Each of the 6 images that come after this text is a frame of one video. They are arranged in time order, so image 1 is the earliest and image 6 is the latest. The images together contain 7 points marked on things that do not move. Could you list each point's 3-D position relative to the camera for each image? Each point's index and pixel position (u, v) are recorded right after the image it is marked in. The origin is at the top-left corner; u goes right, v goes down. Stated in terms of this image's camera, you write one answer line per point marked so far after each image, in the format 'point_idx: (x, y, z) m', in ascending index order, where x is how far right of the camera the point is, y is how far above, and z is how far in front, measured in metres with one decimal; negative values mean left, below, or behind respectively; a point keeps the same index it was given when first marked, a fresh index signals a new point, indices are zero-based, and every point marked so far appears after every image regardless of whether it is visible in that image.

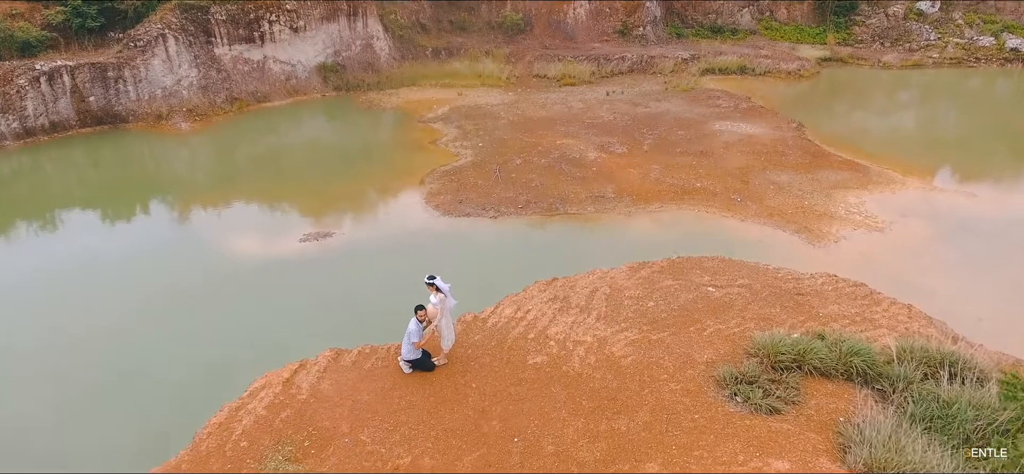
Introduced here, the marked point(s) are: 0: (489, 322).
0: (-0.3, -1.3, +9.0) m
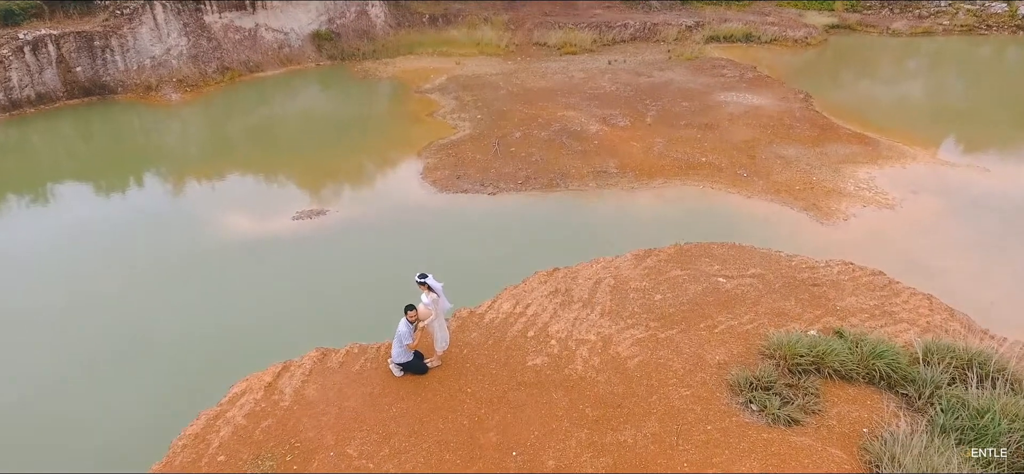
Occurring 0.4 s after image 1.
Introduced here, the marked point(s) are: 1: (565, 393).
0: (-0.3, -1.1, +8.5) m
1: (+0.6, -1.8, +7.1) m
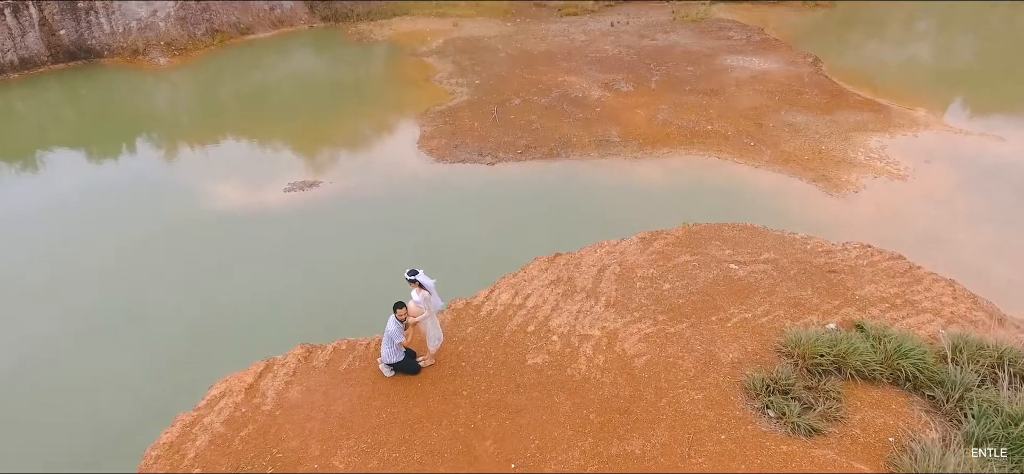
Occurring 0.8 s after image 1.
0: (-0.4, -1.0, +7.9) m
1: (+0.6, -1.7, +6.6) m
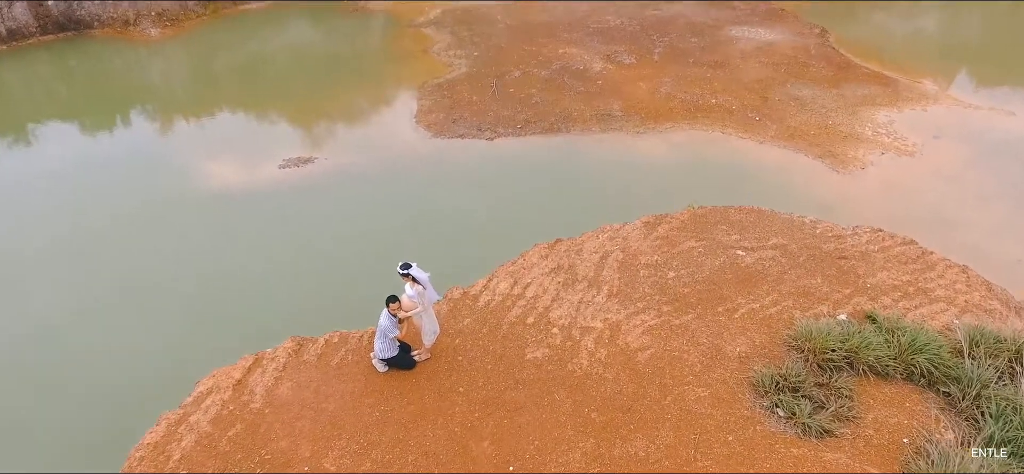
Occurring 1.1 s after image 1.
0: (-0.4, -0.8, +7.6) m
1: (+0.6, -1.6, +6.3) m
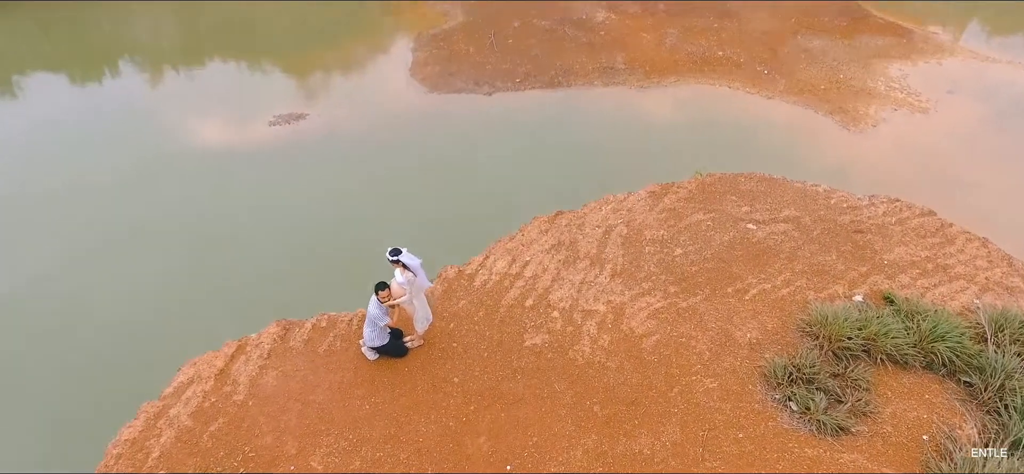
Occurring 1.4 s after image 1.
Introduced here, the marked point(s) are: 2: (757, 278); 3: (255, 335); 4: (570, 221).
0: (-0.4, -0.5, +7.2) m
1: (+0.6, -1.4, +6.0) m
2: (+2.9, -0.5, +7.3) m
3: (-2.8, -1.1, +6.7) m
4: (+0.8, +0.2, +8.2) m
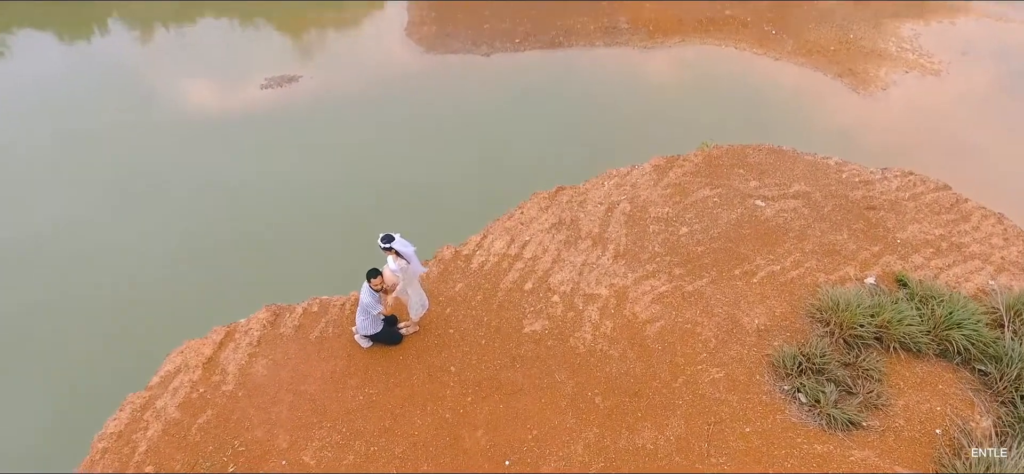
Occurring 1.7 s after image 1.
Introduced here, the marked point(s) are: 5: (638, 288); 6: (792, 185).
0: (-0.4, -0.3, +7.0) m
1: (+0.5, -1.3, +5.8) m
2: (+2.9, -0.3, +7.0) m
3: (-2.8, -0.9, +6.4) m
4: (+0.8, +0.5, +7.9) m
5: (+1.4, -0.5, +6.6) m
6: (+3.8, +0.7, +8.3) m
